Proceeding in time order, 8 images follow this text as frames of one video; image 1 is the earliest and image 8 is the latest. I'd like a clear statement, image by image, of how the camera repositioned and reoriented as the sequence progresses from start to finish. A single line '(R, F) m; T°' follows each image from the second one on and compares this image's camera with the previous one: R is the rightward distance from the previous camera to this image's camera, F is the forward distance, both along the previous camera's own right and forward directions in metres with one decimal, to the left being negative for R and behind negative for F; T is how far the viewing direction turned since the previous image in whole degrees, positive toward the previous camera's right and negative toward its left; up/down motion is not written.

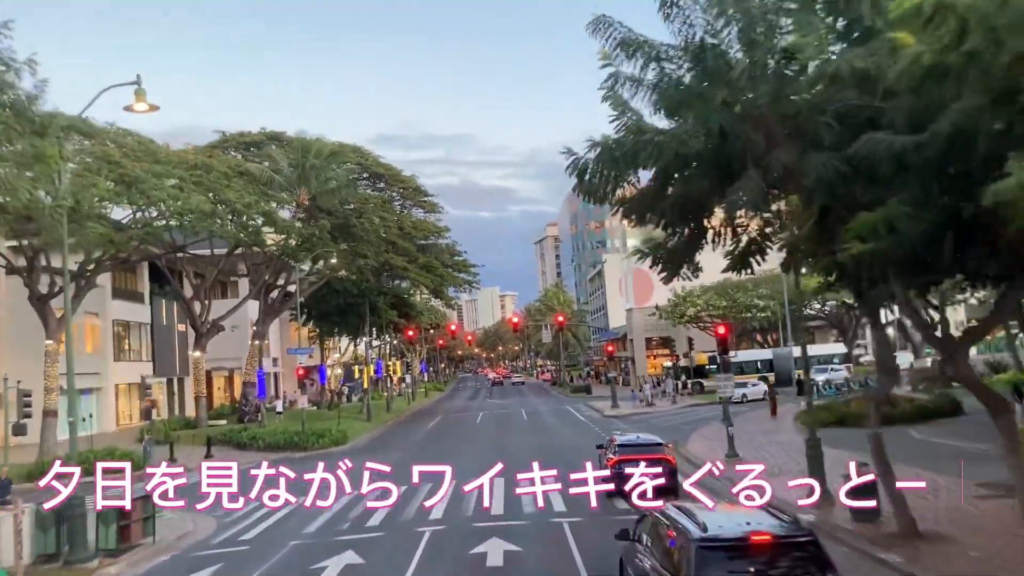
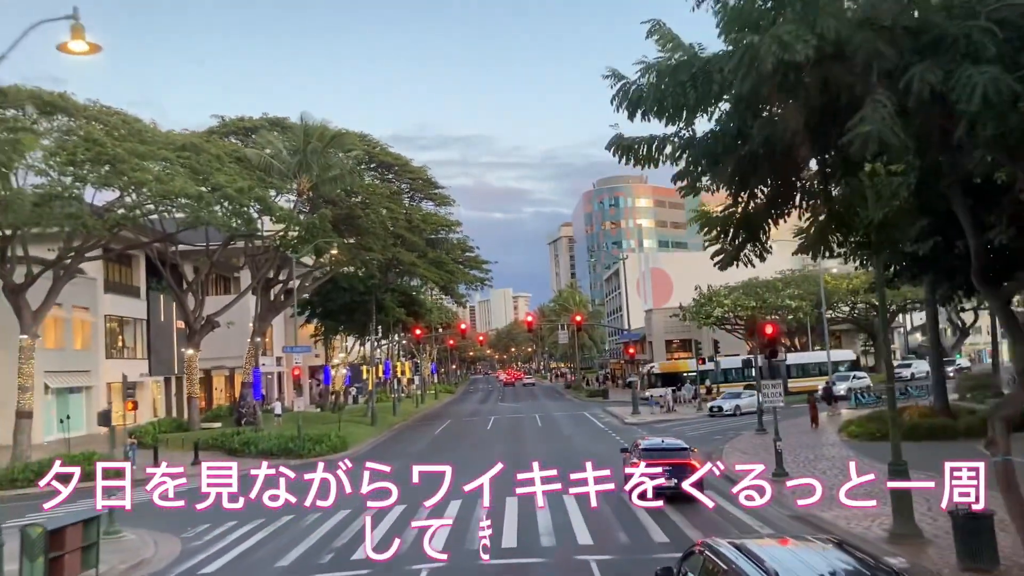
(-0.1, +2.8) m; -1°
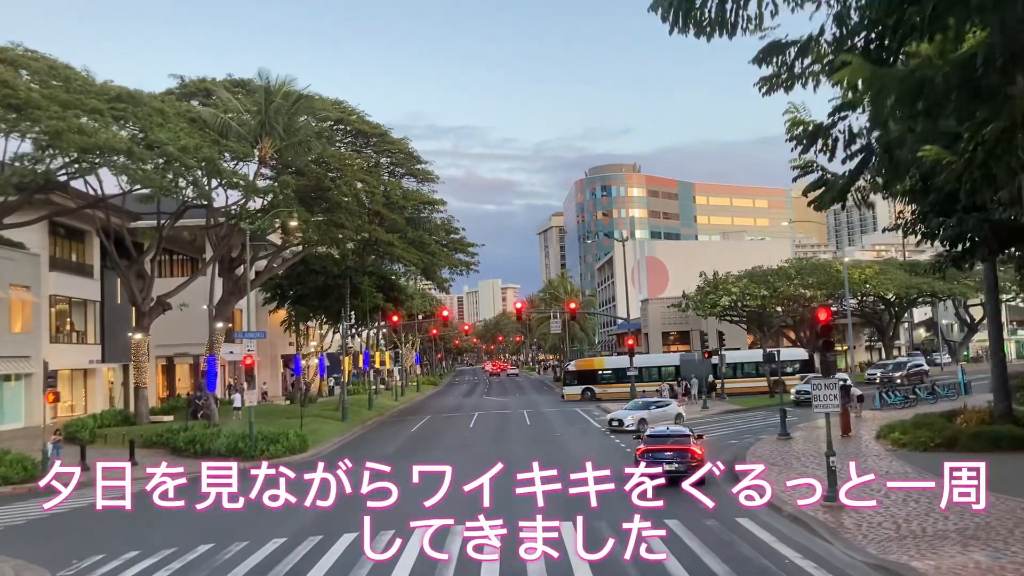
(+0.1, +4.1) m; +1°
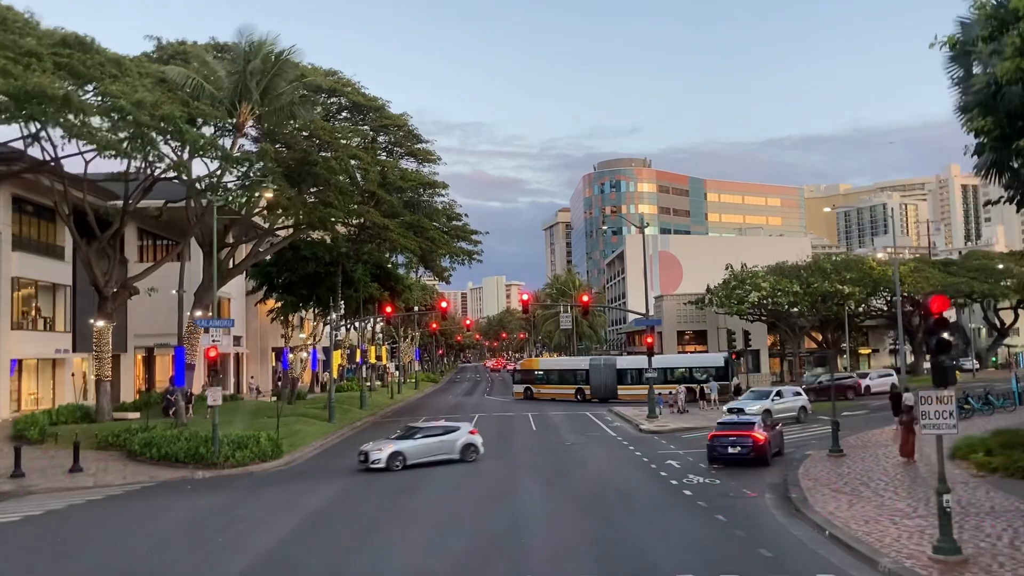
(-0.1, +3.7) m; 0°
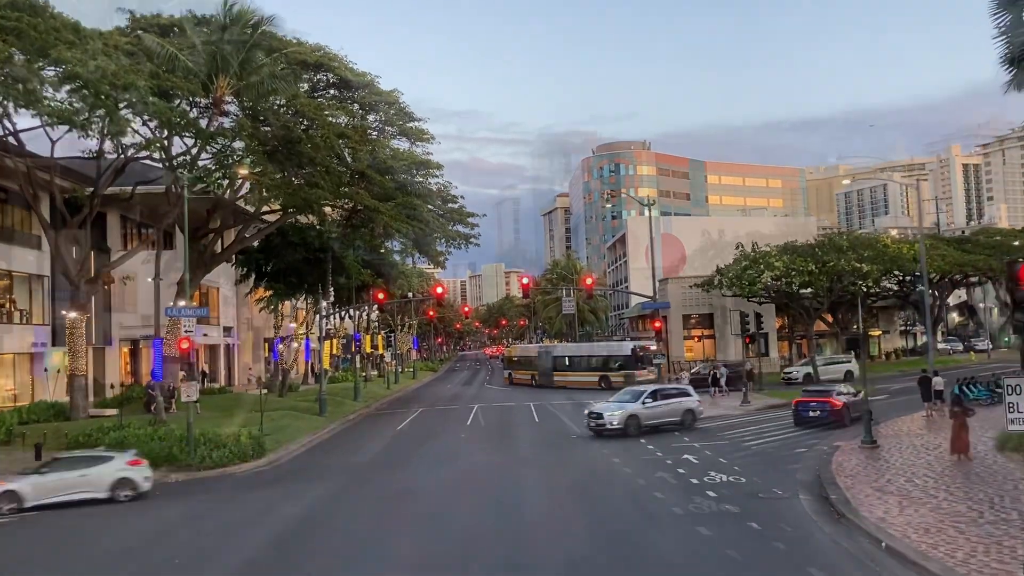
(0.0, +2.0) m; 0°
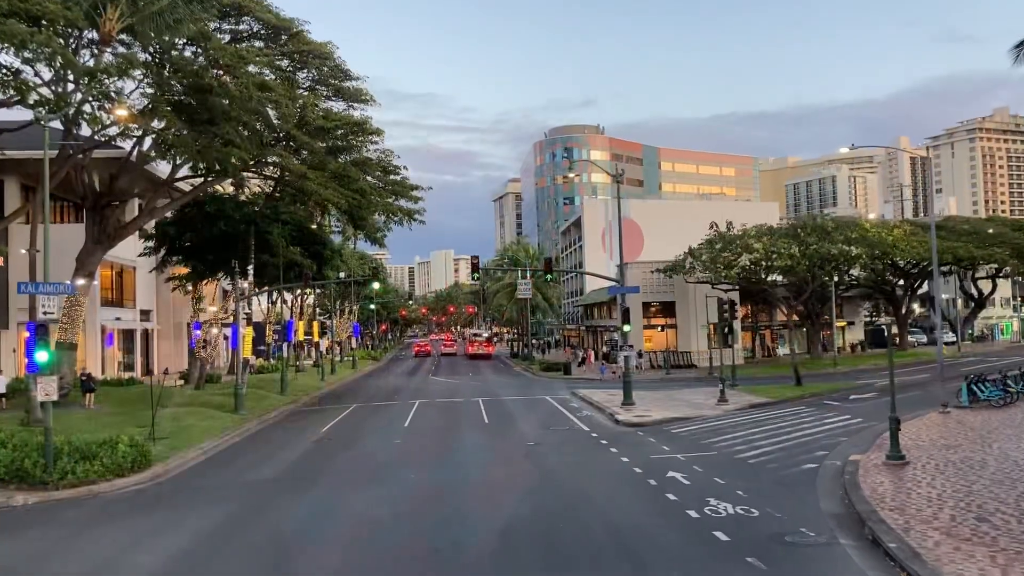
(+0.1, +4.2) m; +4°
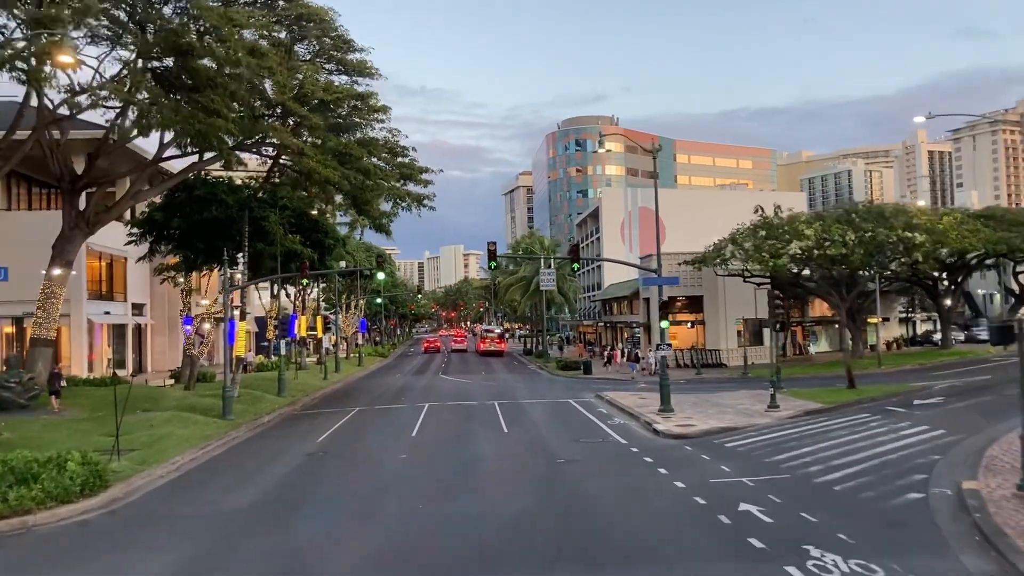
(-0.4, +3.2) m; -1°
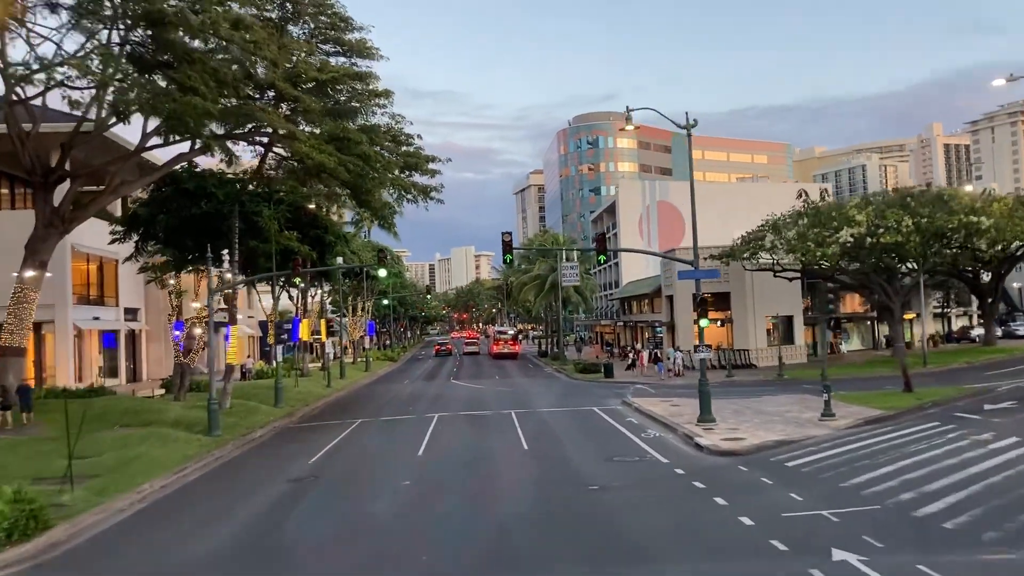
(-0.2, +2.8) m; -1°
